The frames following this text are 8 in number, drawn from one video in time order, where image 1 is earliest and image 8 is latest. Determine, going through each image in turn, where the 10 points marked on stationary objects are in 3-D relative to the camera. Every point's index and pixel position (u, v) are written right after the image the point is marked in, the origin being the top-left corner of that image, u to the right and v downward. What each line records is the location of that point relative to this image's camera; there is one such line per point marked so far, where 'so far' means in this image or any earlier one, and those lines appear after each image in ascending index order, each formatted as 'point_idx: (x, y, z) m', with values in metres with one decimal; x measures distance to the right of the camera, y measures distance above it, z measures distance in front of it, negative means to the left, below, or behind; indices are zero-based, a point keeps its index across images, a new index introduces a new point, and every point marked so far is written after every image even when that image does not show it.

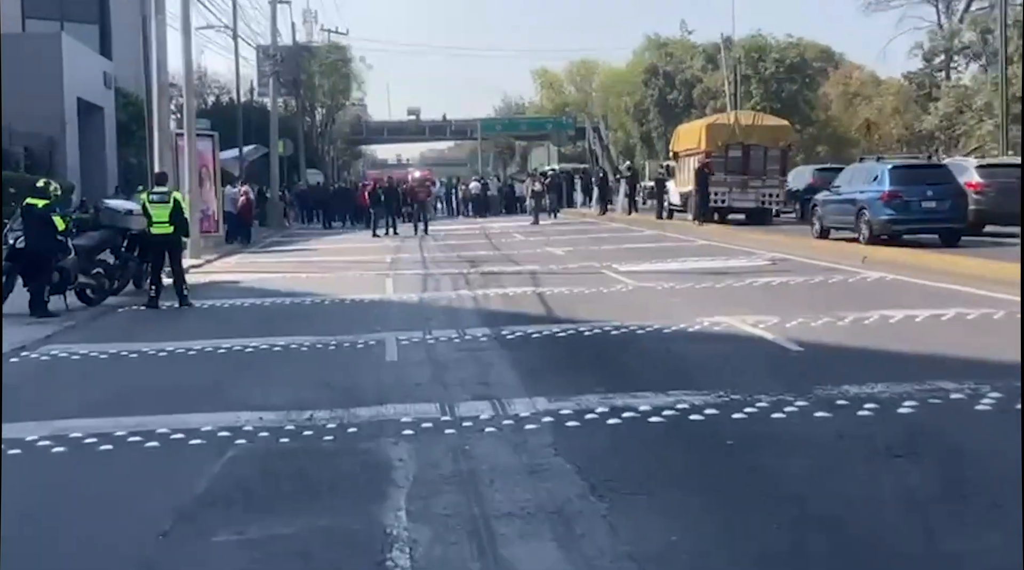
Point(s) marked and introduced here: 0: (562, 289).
0: (+0.7, 0.0, +18.0) m
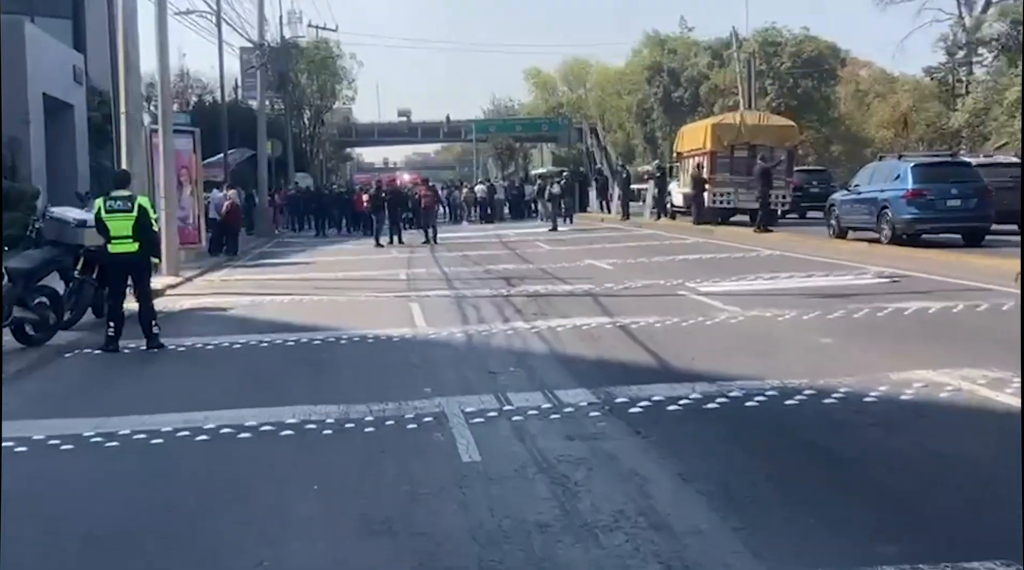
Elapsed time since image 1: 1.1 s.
0: (+1.5, -0.4, +13.8) m
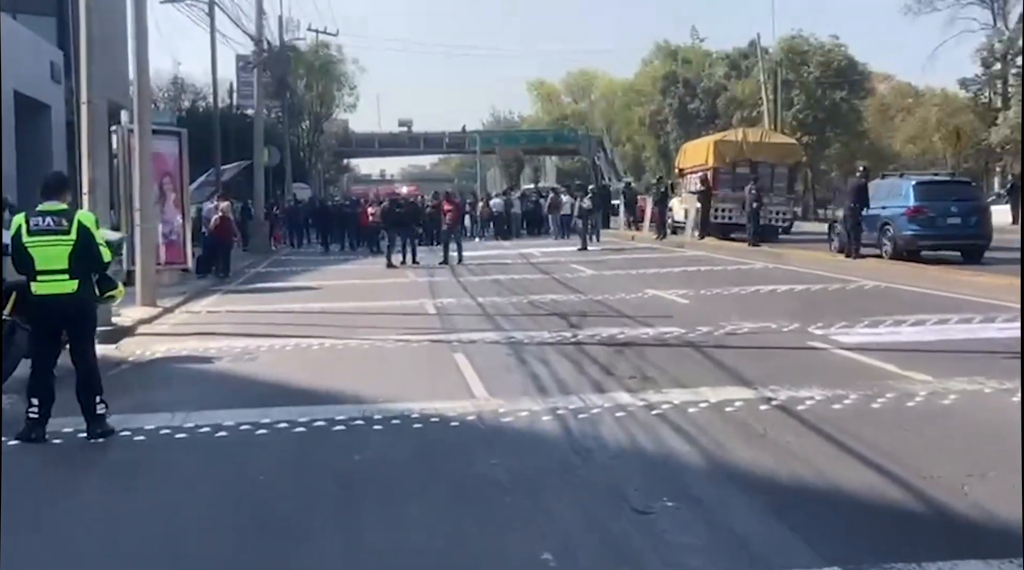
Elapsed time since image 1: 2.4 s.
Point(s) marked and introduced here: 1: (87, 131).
0: (+2.2, -0.8, +9.7) m
1: (-5.4, +1.9, +16.1) m
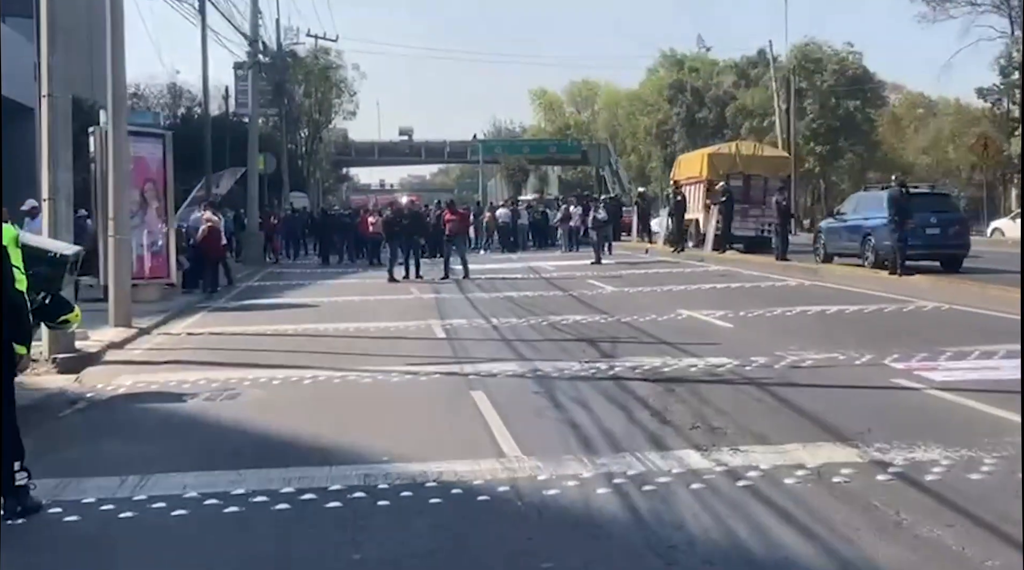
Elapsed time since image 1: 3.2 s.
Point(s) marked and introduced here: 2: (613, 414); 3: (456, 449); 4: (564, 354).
0: (+2.5, -1.0, +7.6) m
1: (-5.1, +1.7, +14.0) m
2: (+0.8, -1.0, +9.7) m
3: (-0.4, -1.1, +8.3) m
4: (+0.6, -0.8, +13.8) m
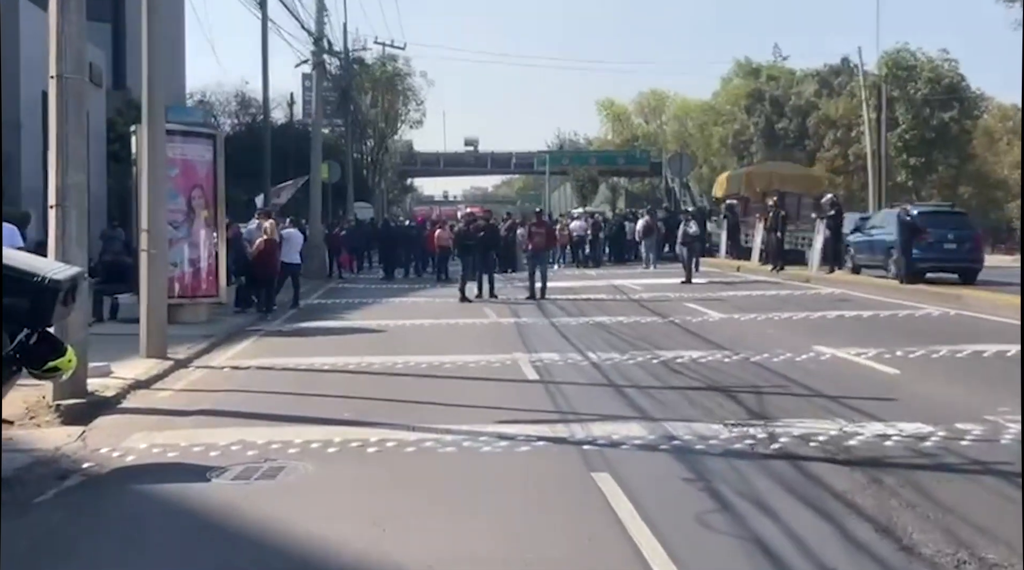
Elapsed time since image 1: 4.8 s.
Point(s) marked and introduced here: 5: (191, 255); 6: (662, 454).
0: (+3.2, -1.3, +4.5) m
1: (-4.0, +1.5, +11.3) m
2: (+1.6, -1.3, +6.7) m
3: (+0.4, -1.3, +5.3) m
4: (+1.6, -1.1, +10.7) m
5: (-4.7, +0.5, +18.7) m
6: (+1.0, -1.2, +8.8) m
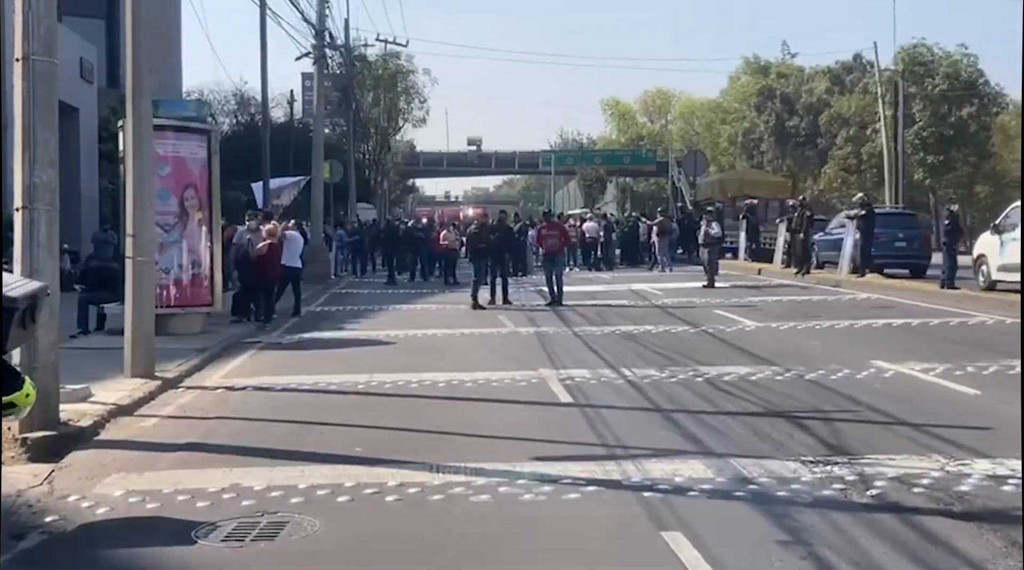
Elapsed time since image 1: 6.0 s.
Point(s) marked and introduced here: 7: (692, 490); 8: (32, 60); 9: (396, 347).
0: (+3.5, -1.4, +3.1) m
1: (-3.8, +1.4, +9.9) m
2: (+1.9, -1.3, +5.2) m
3: (+0.7, -1.4, +3.8) m
4: (+1.9, -1.2, +9.3) m
5: (-4.5, +0.3, +17.2) m
6: (+1.3, -1.3, +7.4) m
7: (+1.1, -1.2, +7.7) m
8: (-3.7, +1.7, +9.8) m
9: (-1.5, -0.8, +16.9) m
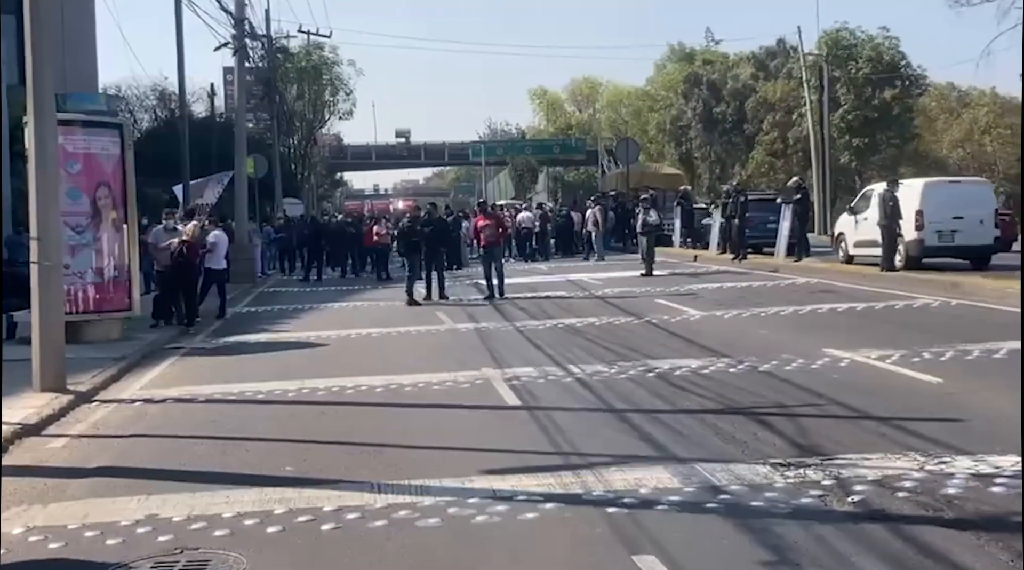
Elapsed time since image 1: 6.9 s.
0: (+3.4, -1.3, +2.5) m
1: (-4.2, +1.3, +8.9) m
2: (+1.7, -1.3, +4.6) m
3: (+0.6, -1.4, +3.1) m
4: (+1.5, -1.1, +8.6) m
5: (-5.3, +0.3, +16.2) m
6: (+1.1, -1.2, +6.7) m
7: (+0.8, -1.2, +7.1) m
8: (-4.1, +1.6, +8.9) m
9: (-2.3, -0.8, +16.1) m
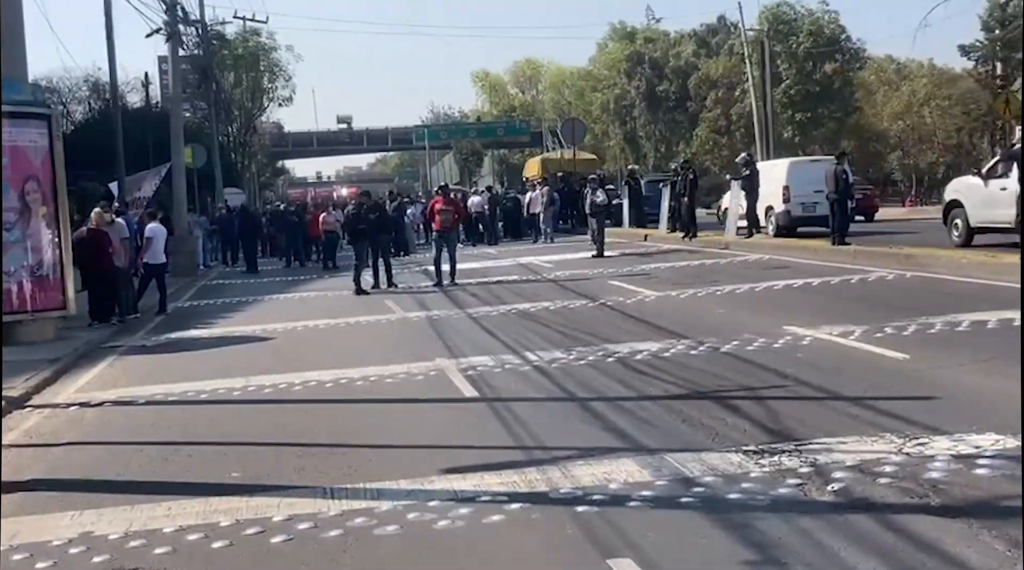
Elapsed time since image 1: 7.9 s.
0: (+3.4, -1.2, +2.2) m
1: (-4.5, +1.2, +8.3) m
2: (+1.6, -1.2, +4.2) m
3: (+0.6, -1.4, +2.7) m
4: (+1.2, -1.0, +8.2) m
5: (-5.9, +0.3, +15.5) m
6: (+0.9, -1.1, +6.3) m
7: (+0.6, -1.1, +6.7) m
8: (-4.5, +1.6, +8.2) m
9: (-2.9, -0.7, +15.5) m
